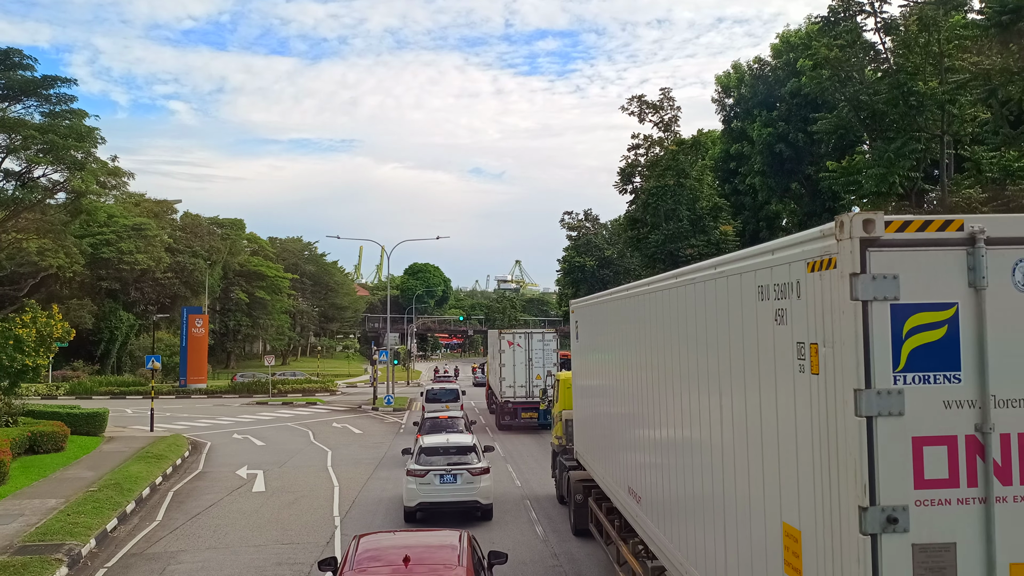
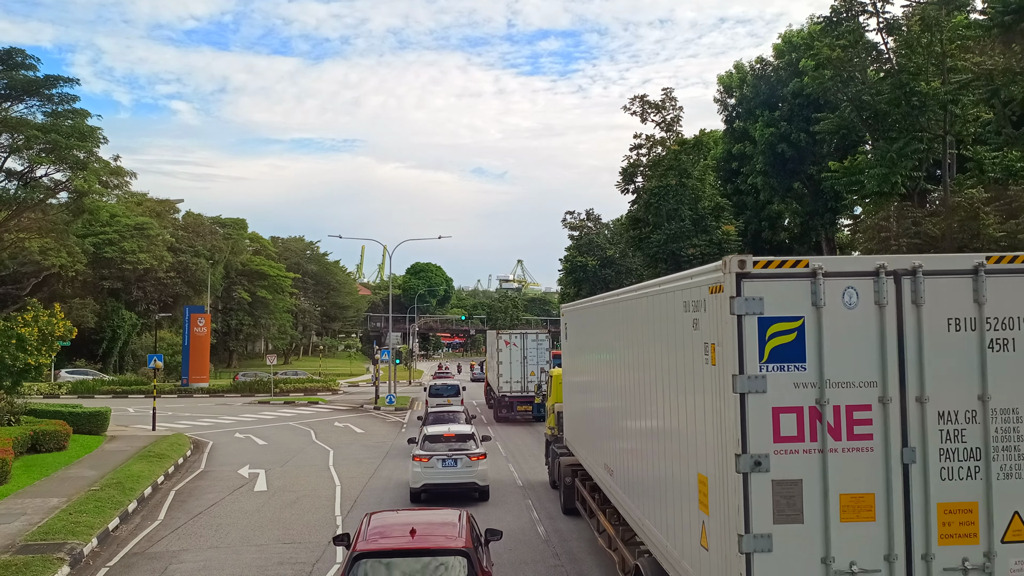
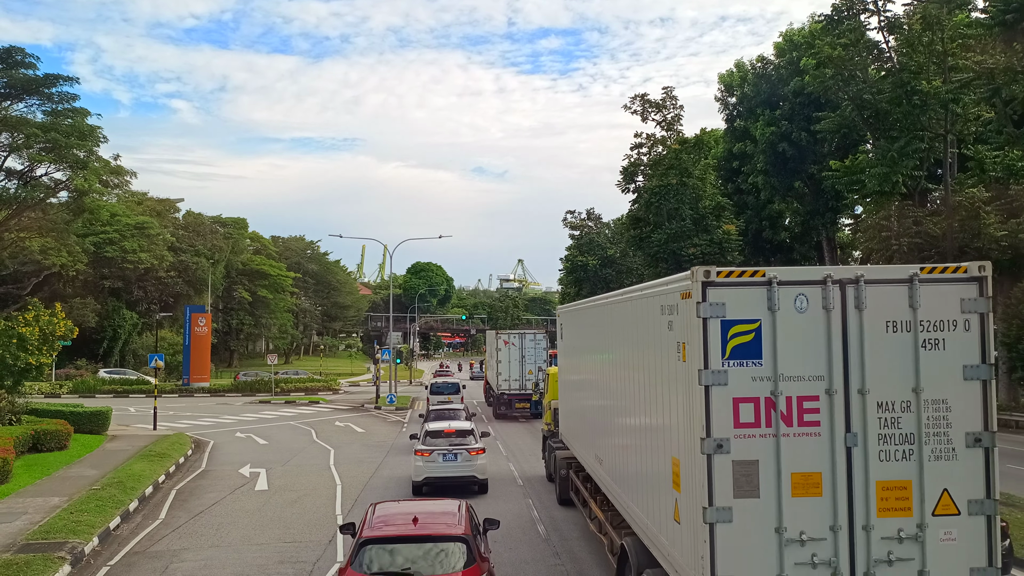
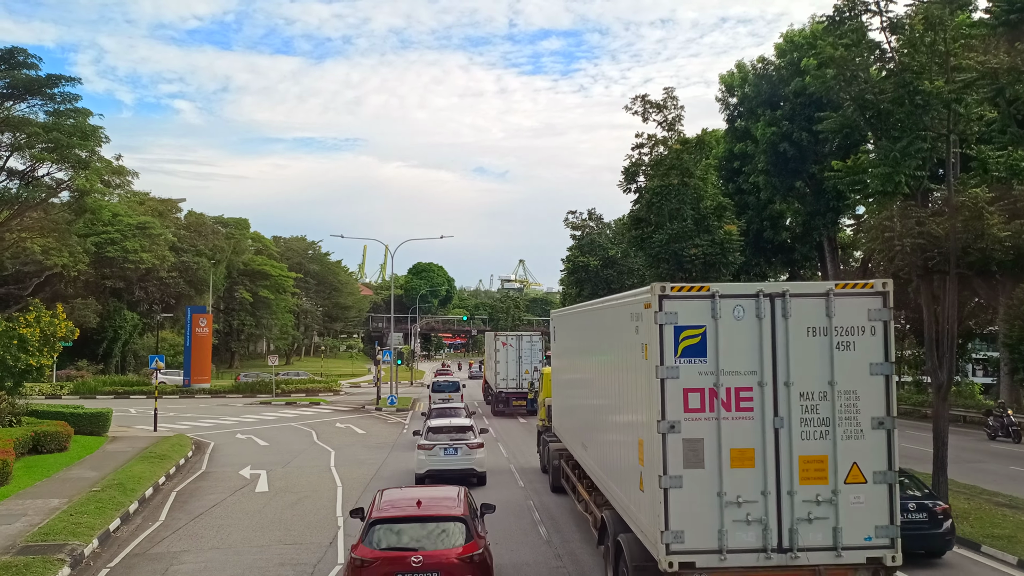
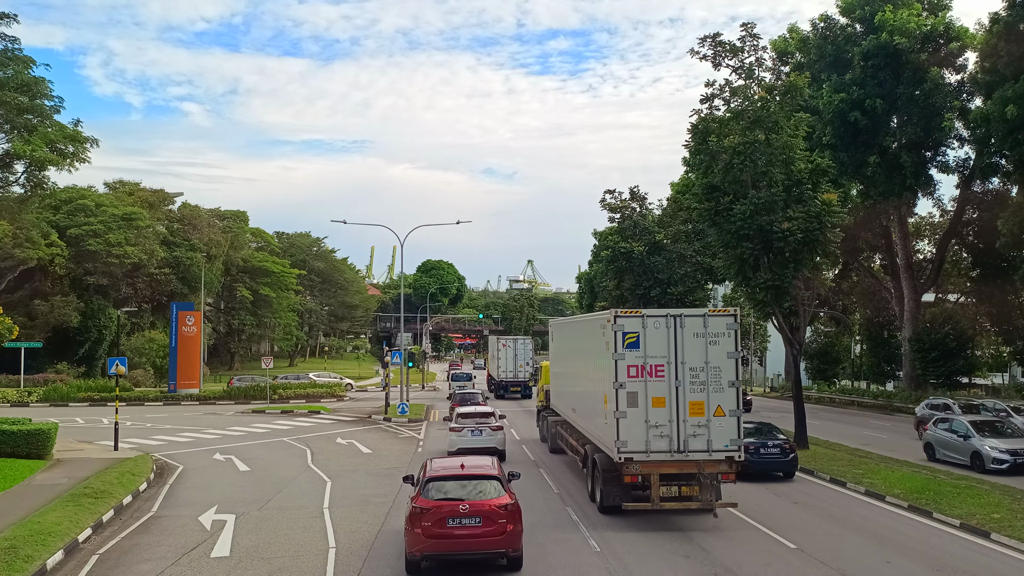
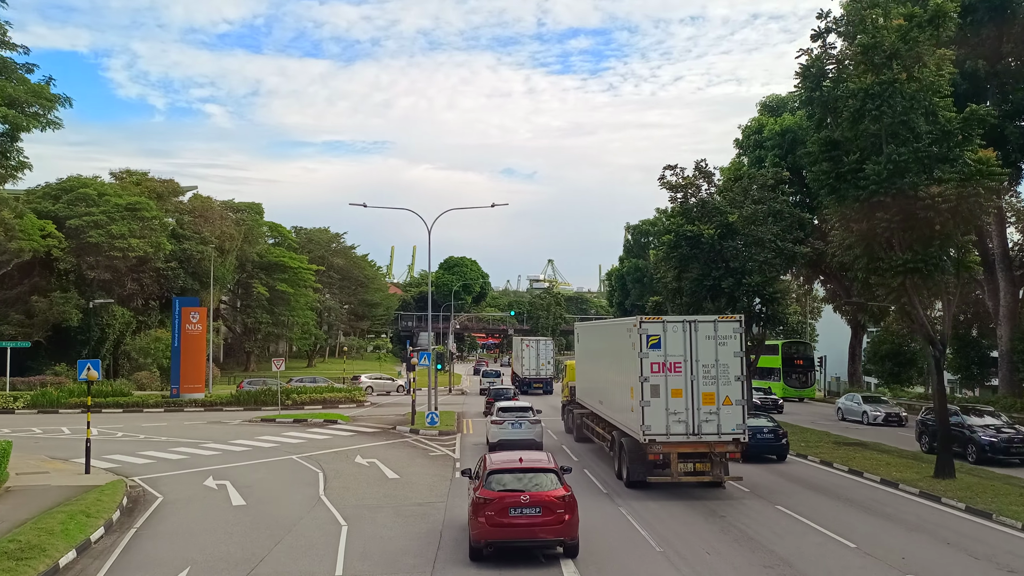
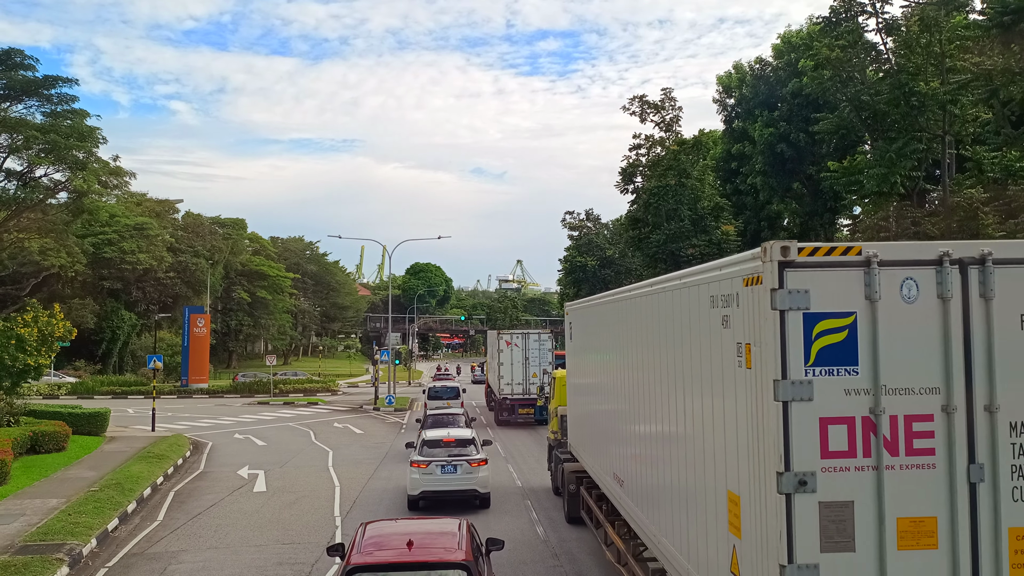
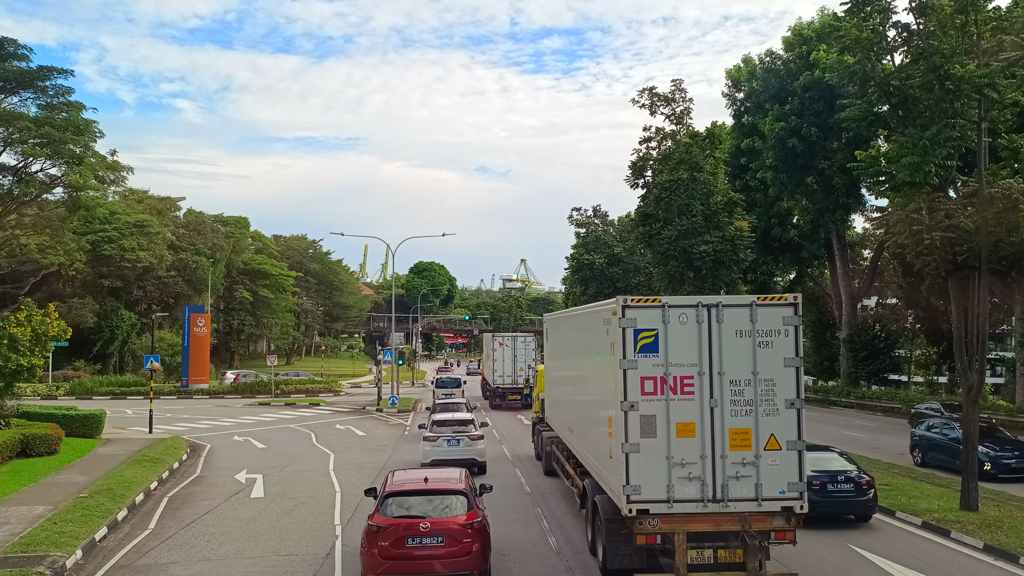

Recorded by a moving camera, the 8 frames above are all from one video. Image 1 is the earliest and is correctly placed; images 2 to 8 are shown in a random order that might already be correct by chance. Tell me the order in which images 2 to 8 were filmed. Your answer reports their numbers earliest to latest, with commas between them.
7, 2, 3, 4, 8, 5, 6
